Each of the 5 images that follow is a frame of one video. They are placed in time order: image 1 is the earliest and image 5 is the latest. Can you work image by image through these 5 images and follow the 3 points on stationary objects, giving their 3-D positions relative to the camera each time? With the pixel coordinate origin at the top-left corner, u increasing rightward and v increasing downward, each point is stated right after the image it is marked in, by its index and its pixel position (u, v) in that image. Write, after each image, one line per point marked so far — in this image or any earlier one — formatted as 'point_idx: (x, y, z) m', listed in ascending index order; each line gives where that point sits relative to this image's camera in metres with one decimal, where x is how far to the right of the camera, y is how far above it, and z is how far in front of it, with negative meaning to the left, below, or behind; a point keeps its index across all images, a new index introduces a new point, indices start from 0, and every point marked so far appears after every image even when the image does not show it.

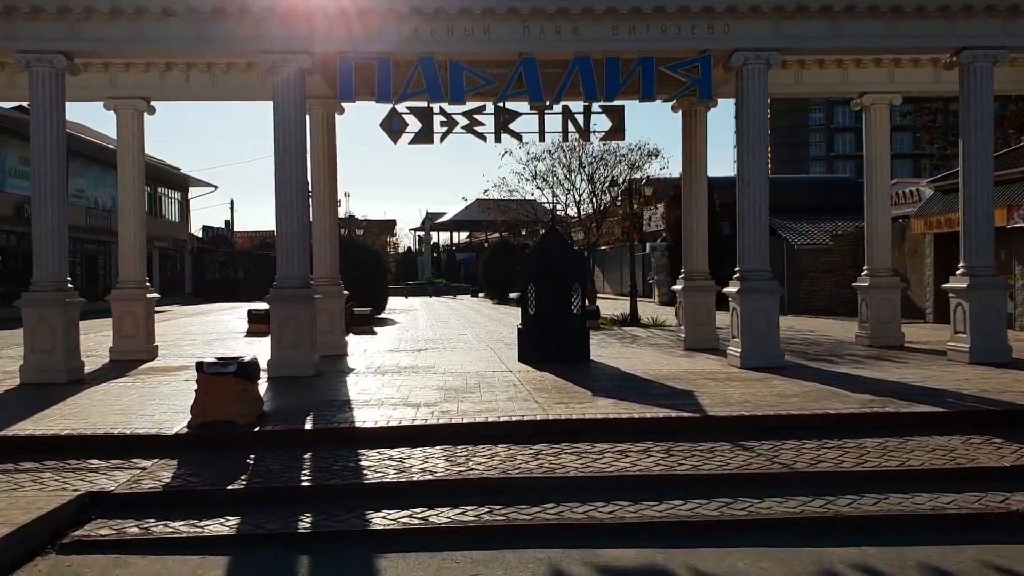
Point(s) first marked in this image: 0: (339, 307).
0: (-3.6, -0.4, +19.5) m
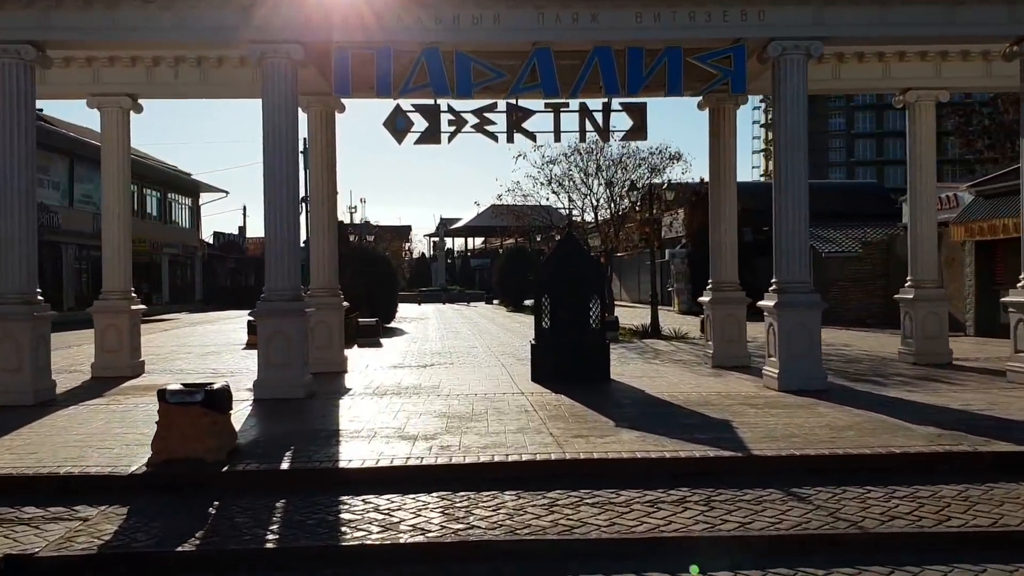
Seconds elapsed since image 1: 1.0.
0: (-3.4, -0.6, +18.1) m
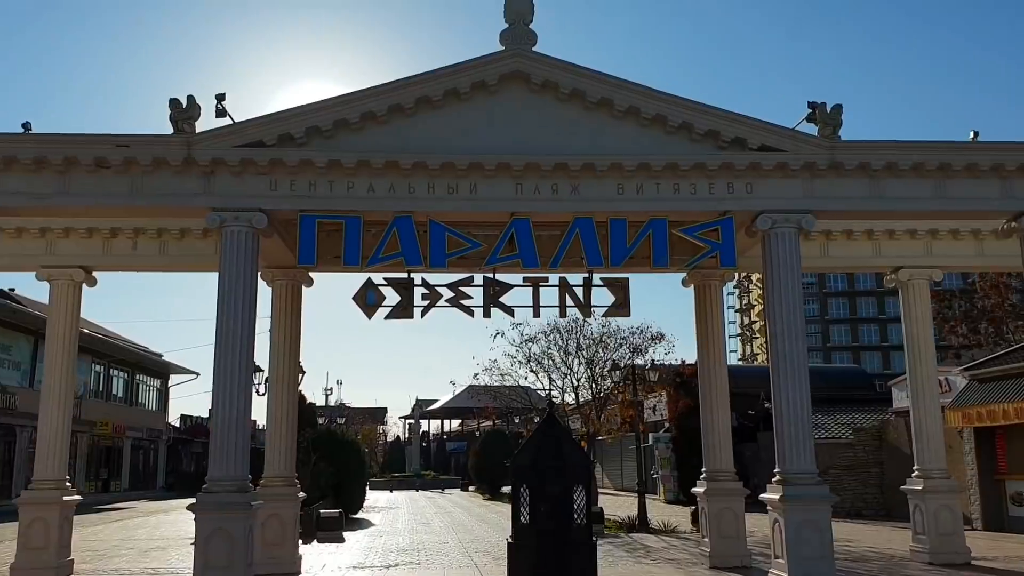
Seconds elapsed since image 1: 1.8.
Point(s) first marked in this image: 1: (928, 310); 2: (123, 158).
0: (-3.8, -3.9, +16.3) m
1: (+8.3, -0.4, +18.6) m
2: (-6.4, +2.2, +14.9) m
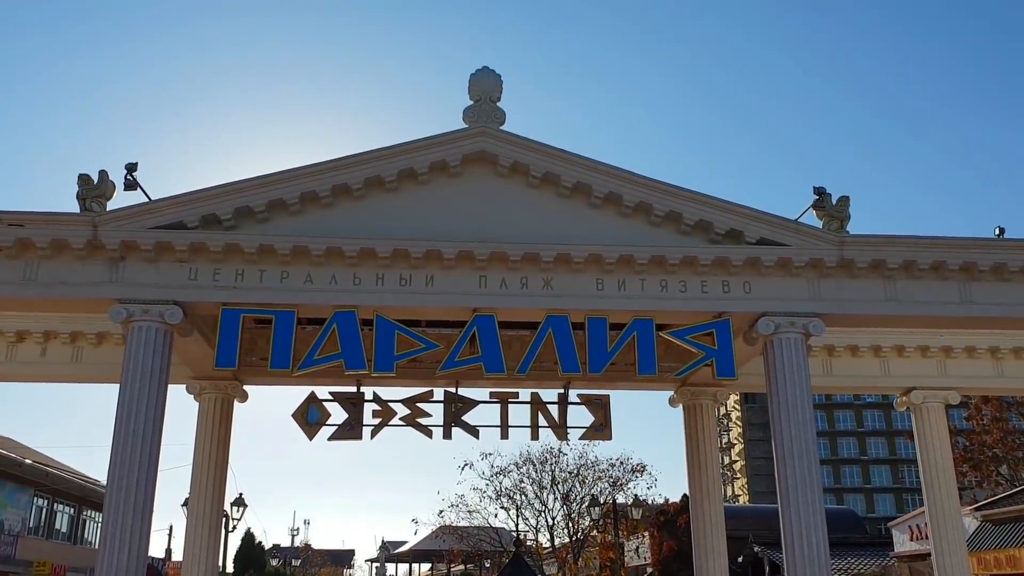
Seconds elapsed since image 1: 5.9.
0: (-4.4, -5.6, +13.5) m
1: (+7.7, -2.6, +16.6) m
2: (-6.9, +0.7, +13.0) m
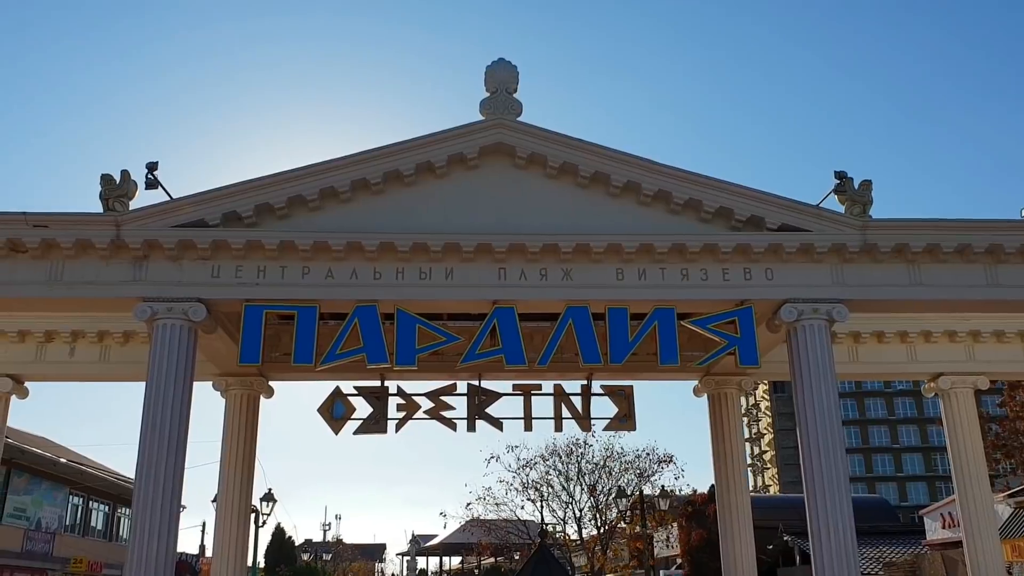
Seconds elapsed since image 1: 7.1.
0: (-4.0, -5.6, +13.7) m
1: (+8.1, -2.3, +16.4) m
2: (-6.6, +0.7, +13.2) m
